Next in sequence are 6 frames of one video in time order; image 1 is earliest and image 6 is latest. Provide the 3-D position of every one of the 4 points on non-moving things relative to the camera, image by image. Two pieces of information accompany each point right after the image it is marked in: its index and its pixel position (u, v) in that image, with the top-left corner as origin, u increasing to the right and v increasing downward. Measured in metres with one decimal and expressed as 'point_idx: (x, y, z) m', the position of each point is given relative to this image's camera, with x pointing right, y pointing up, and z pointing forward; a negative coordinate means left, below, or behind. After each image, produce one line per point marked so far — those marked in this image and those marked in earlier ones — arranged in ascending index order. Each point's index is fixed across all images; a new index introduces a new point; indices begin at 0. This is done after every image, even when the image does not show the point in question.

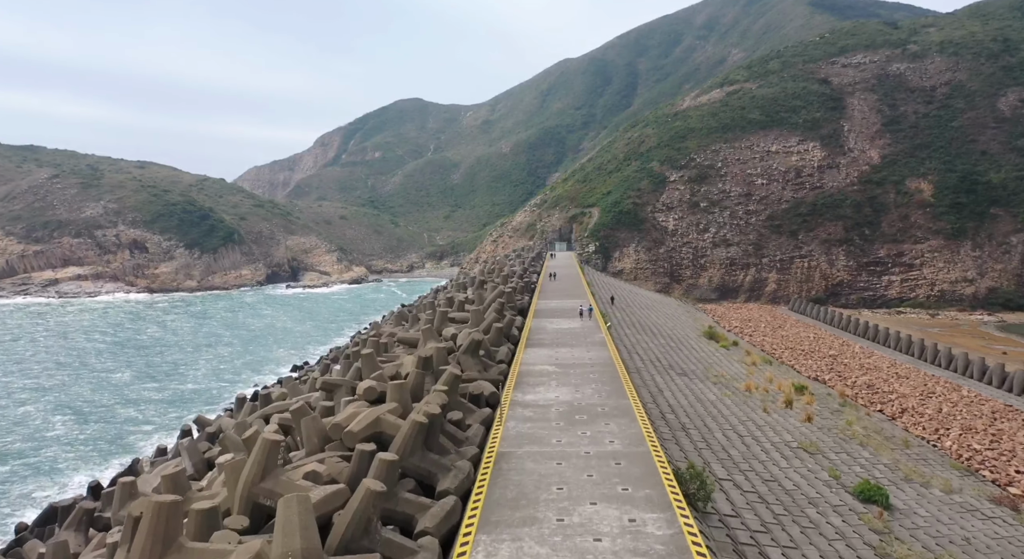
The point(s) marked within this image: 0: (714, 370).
0: (+6.8, -3.1, +18.8) m
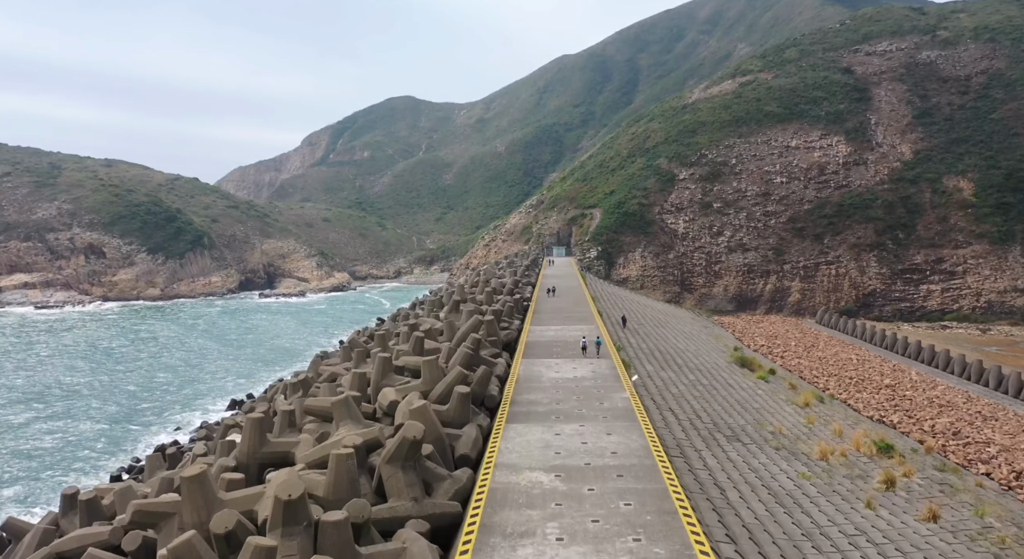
0: (+6.4, -3.6, +13.8) m
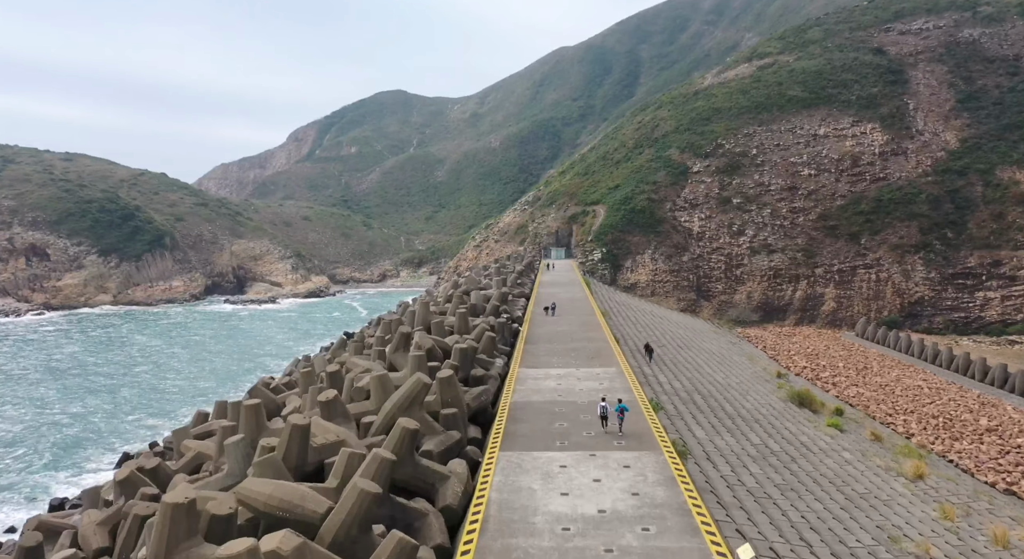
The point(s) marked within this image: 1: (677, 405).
0: (+6.0, -4.0, +8.4) m
1: (+3.5, -2.7, +11.9) m
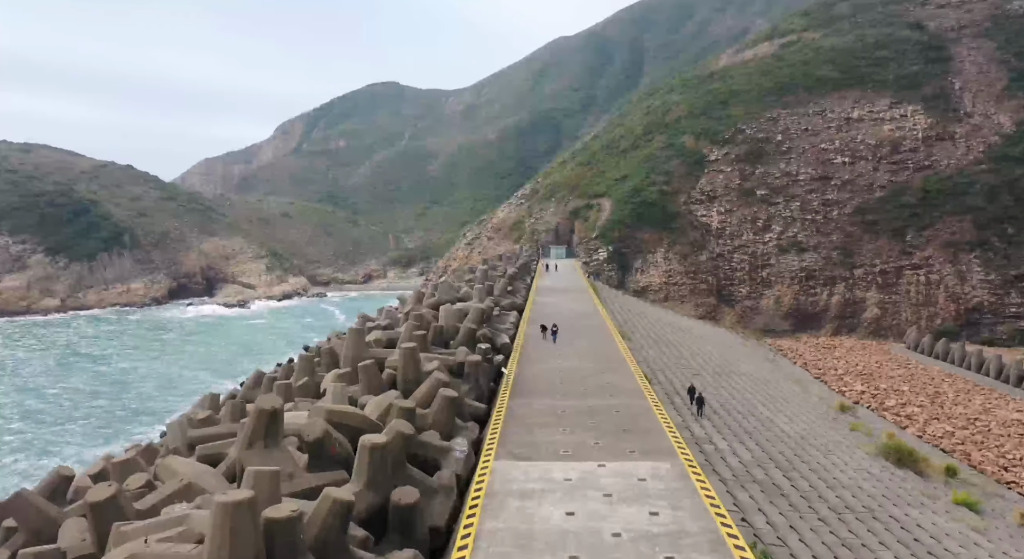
0: (+5.7, -4.2, +3.5) m
1: (+3.2, -2.9, +7.1) m
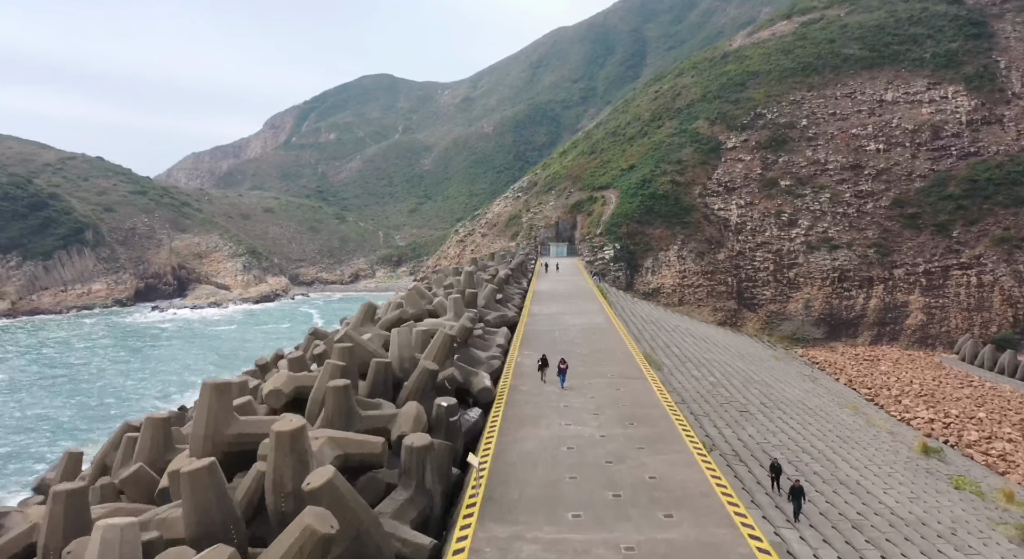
0: (+5.5, -4.4, -0.2) m
1: (+3.0, -3.0, +3.3) m
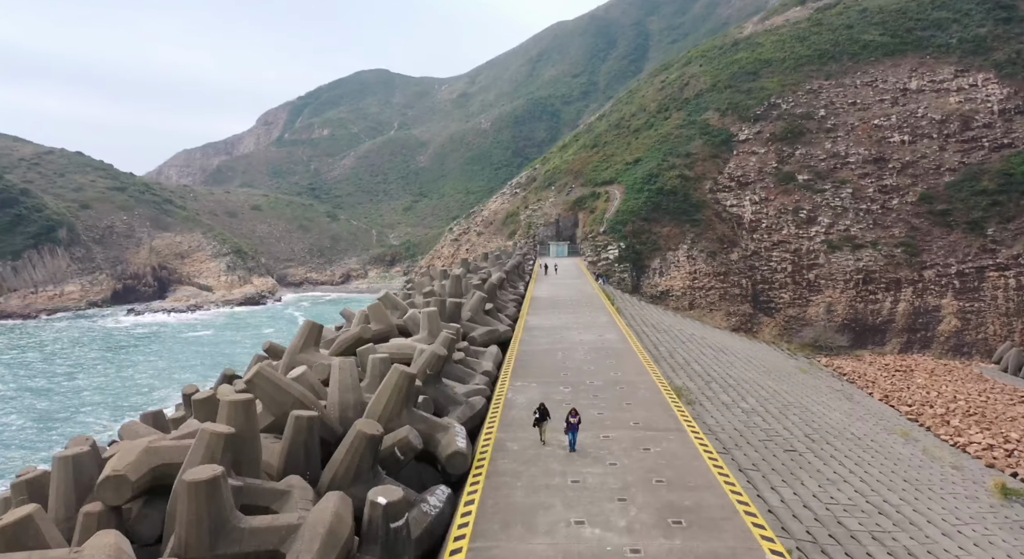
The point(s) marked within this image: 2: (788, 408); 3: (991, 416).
0: (+5.4, -4.6, -2.5) m
1: (+2.8, -3.2, +1.0) m
2: (+6.5, -2.9, +13.2) m
3: (+14.8, -4.2, +17.4) m
